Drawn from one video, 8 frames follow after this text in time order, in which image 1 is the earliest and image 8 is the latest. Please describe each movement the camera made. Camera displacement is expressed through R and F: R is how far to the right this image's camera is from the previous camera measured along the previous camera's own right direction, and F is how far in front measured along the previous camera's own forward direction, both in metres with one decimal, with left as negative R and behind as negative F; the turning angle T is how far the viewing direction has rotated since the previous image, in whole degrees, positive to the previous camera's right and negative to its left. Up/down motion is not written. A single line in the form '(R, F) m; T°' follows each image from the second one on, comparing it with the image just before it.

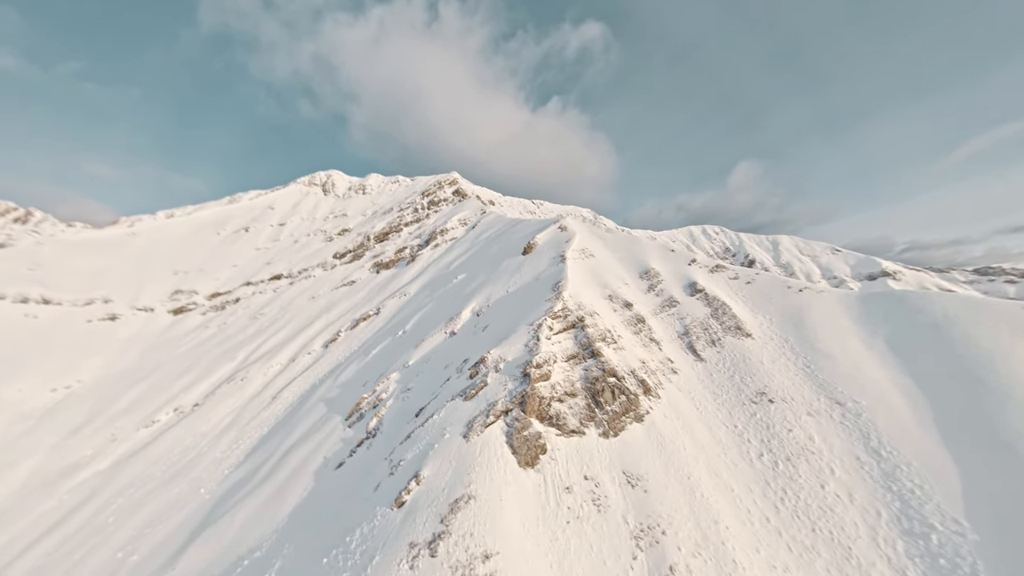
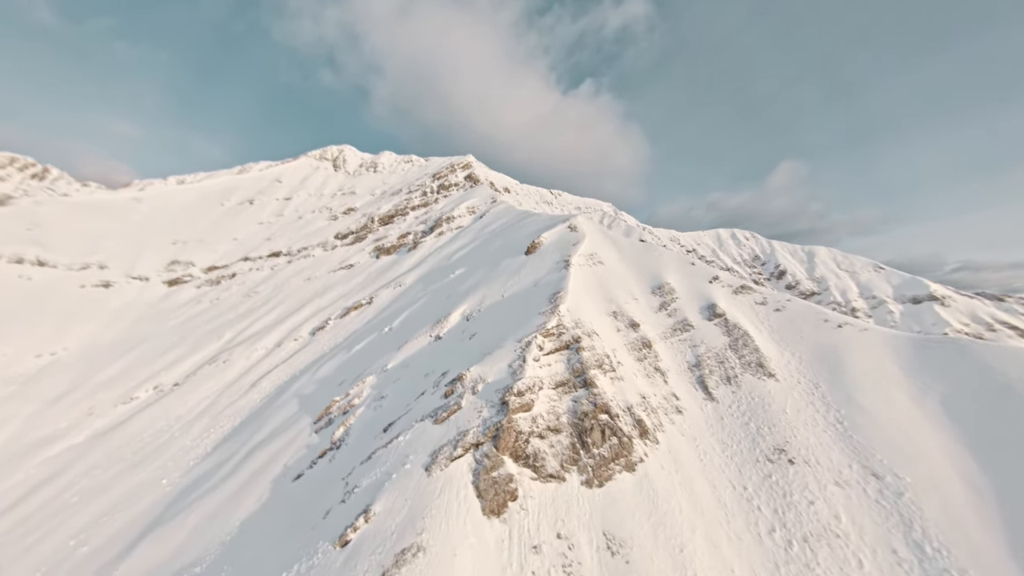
(+2.3, +4.5) m; -2°
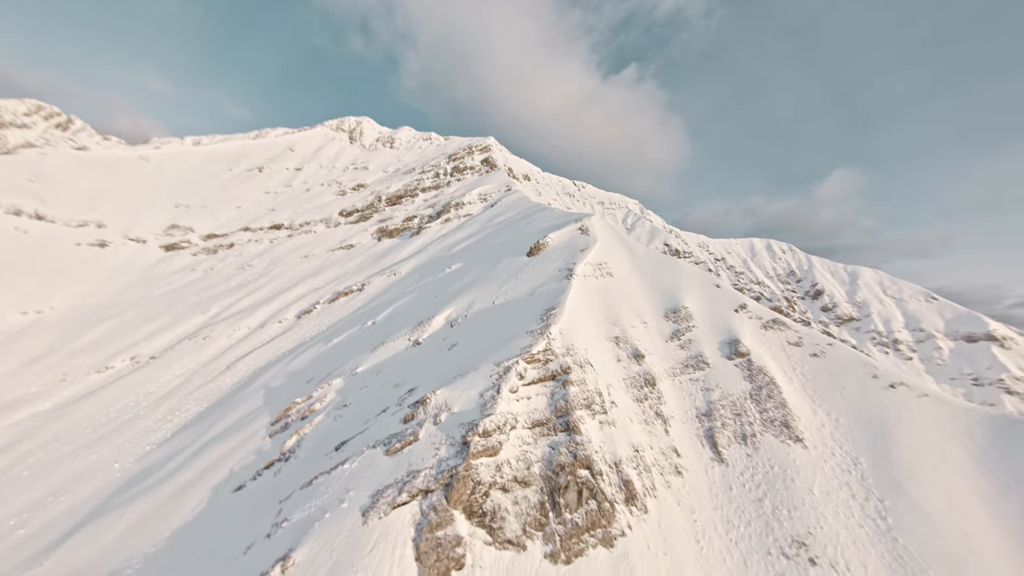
(+2.5, +5.1) m; -3°
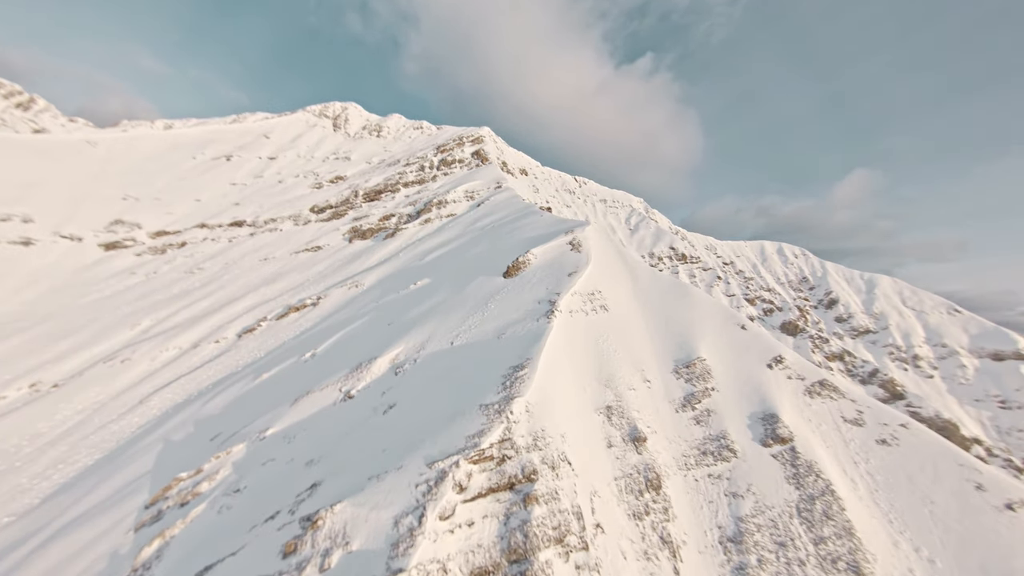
(+3.3, +9.1) m; 0°
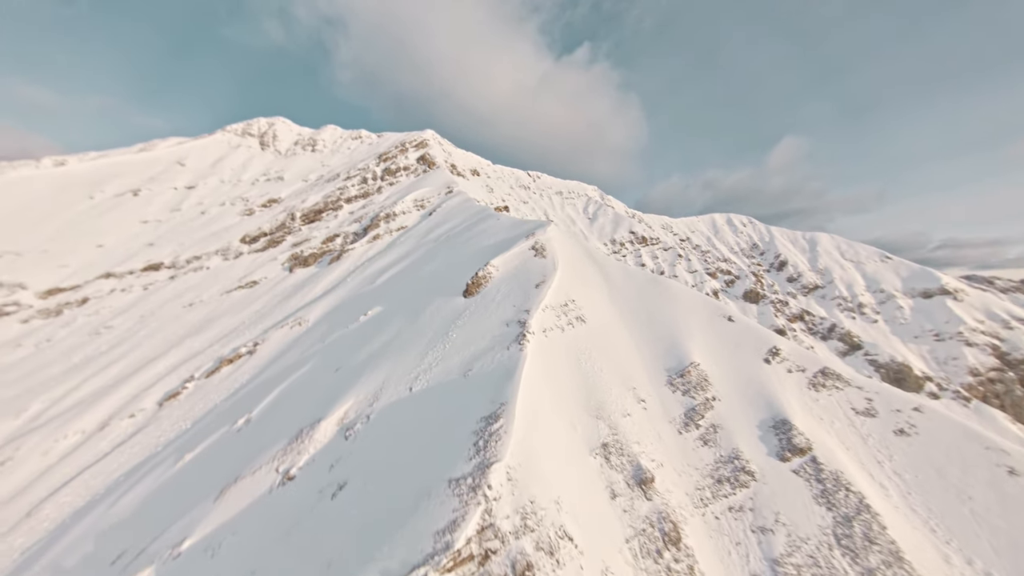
(+0.8, +4.3) m; +5°
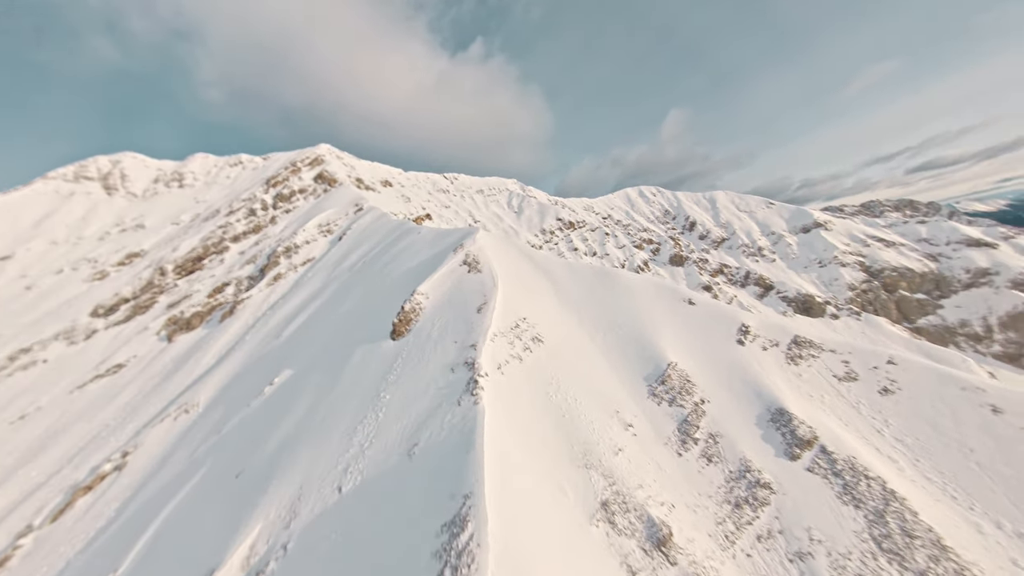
(+0.6, +5.0) m; +10°
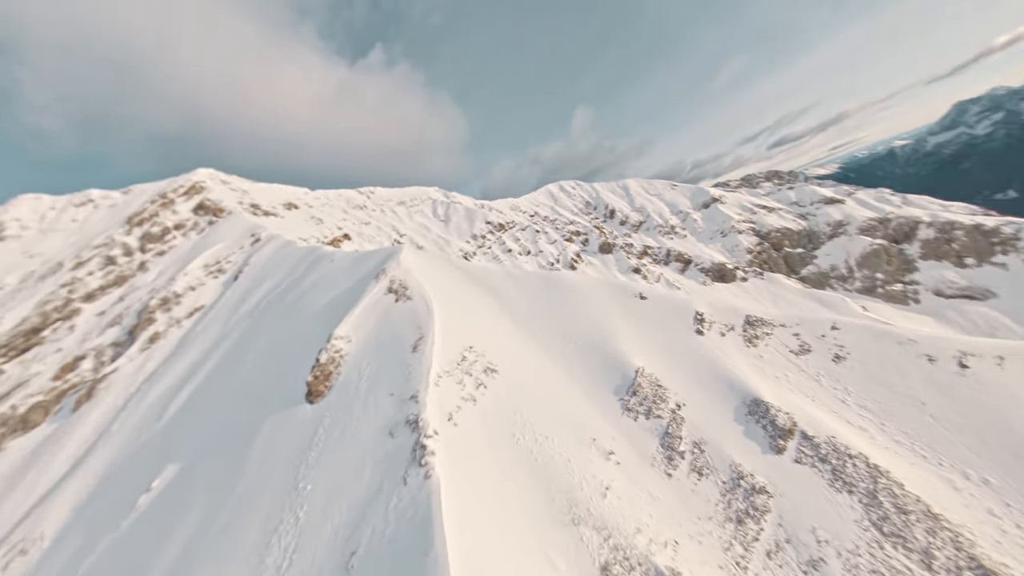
(+0.2, +3.4) m; +10°
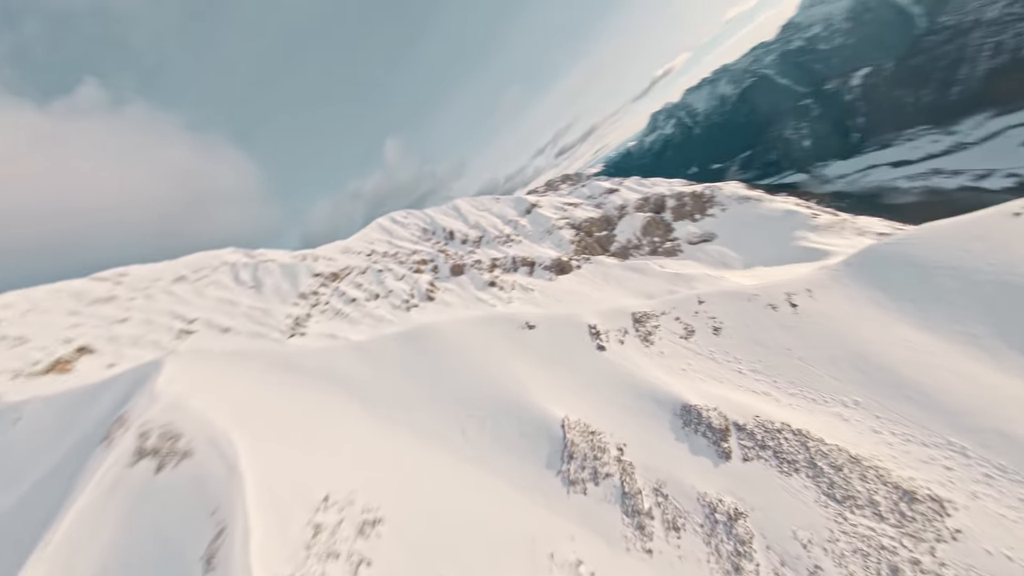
(+0.6, +5.6) m; +24°
